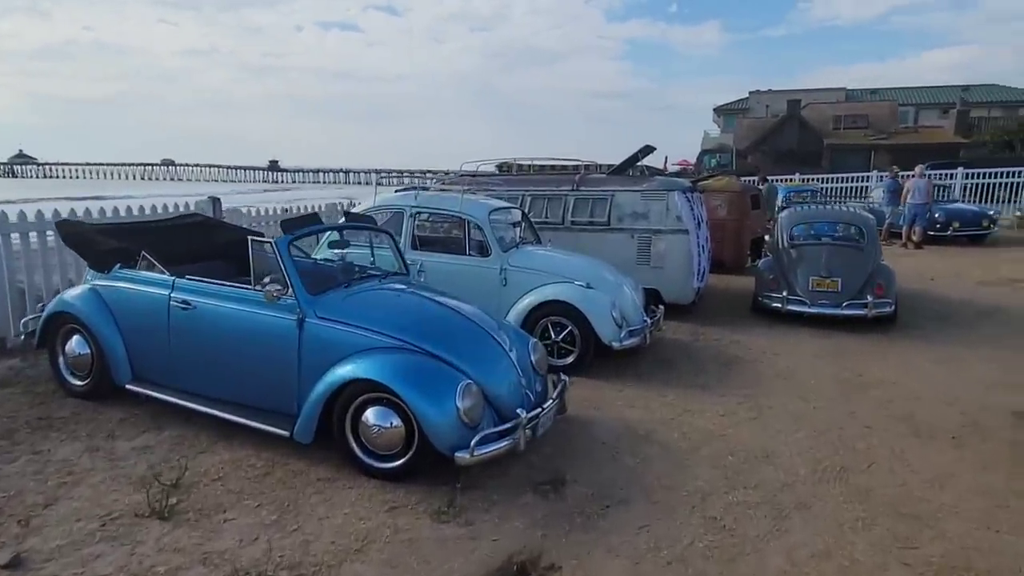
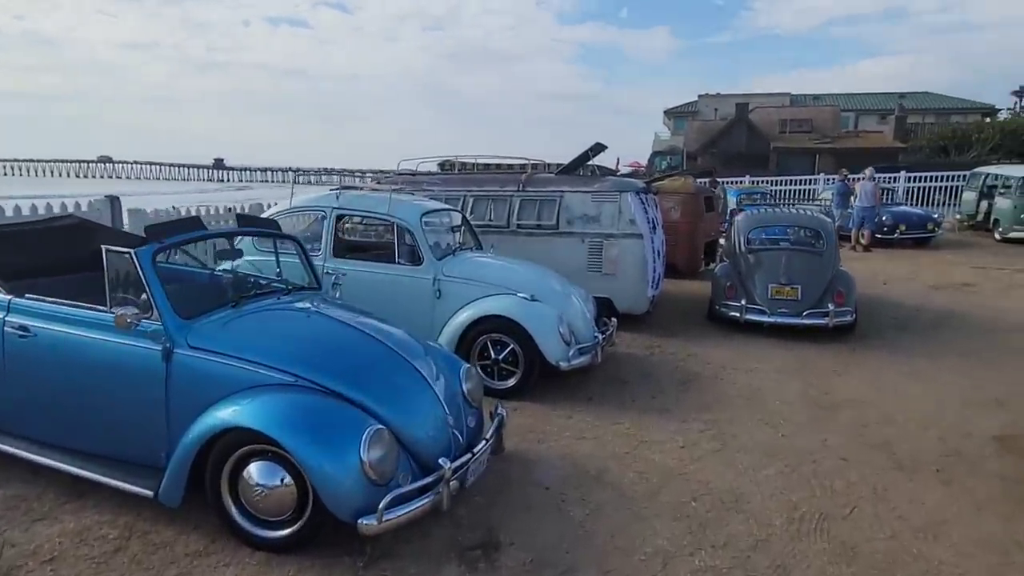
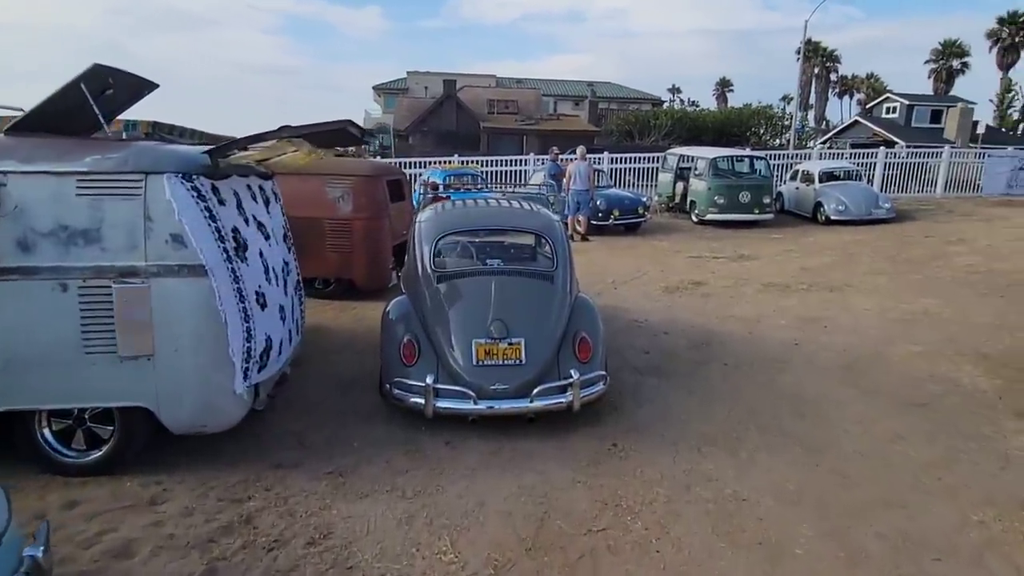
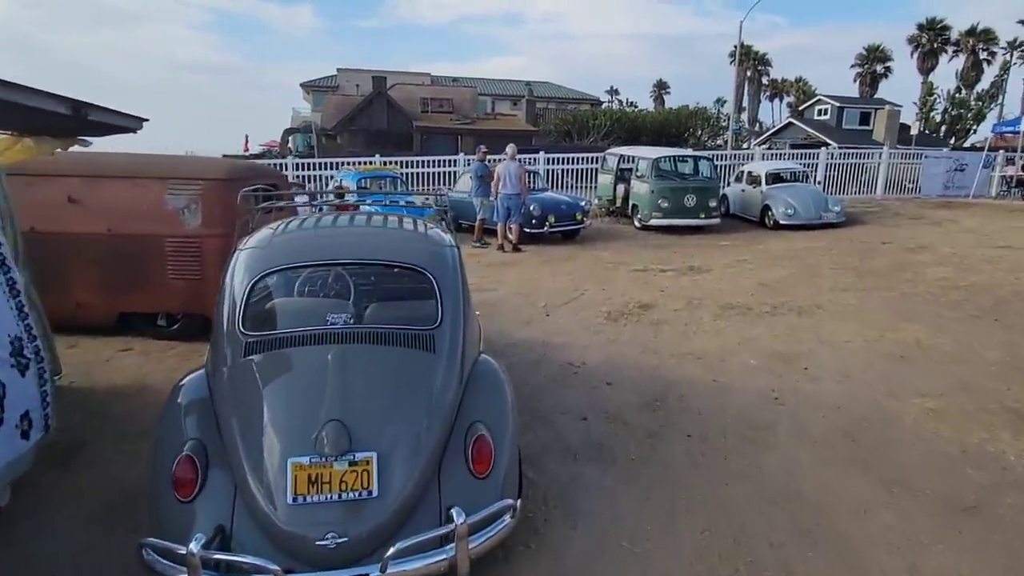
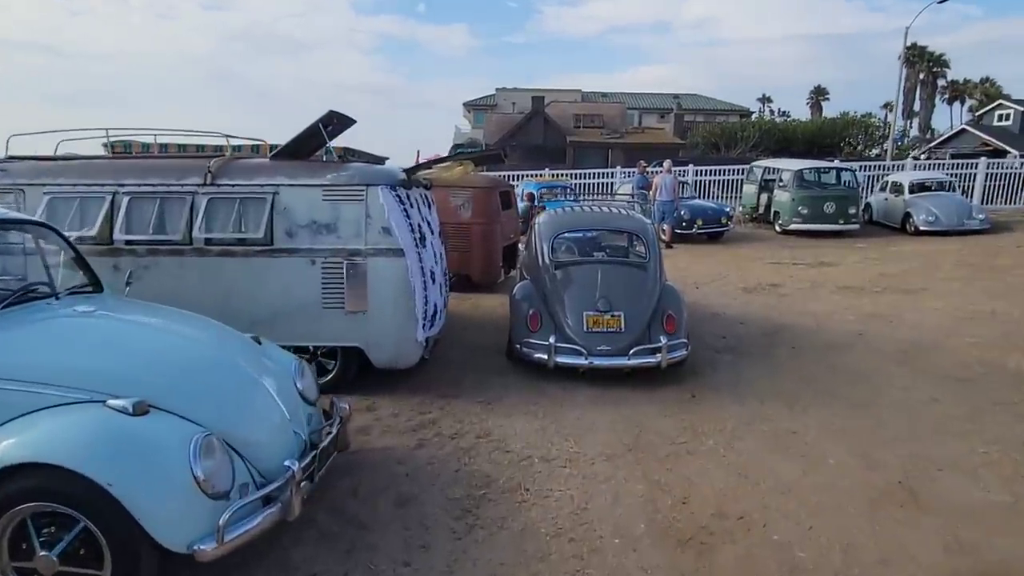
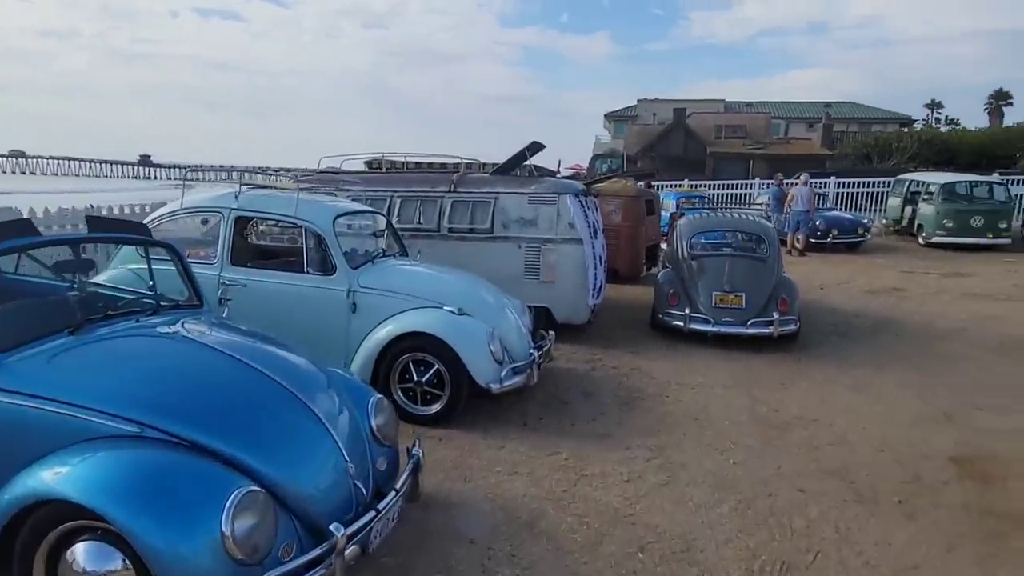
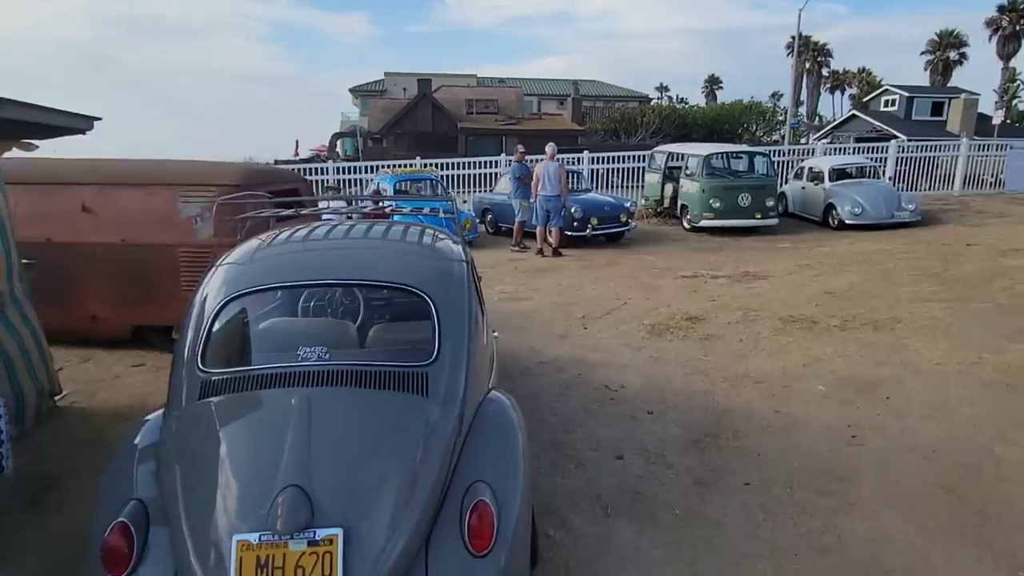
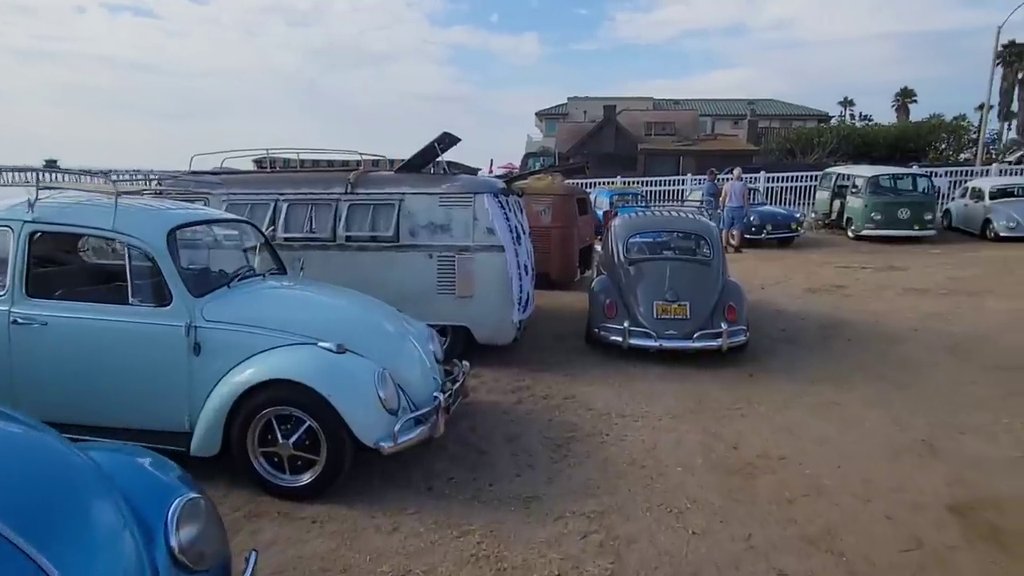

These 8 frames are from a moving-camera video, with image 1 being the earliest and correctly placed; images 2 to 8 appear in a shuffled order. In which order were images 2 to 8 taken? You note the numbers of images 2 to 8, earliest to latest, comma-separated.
2, 6, 8, 5, 3, 4, 7
